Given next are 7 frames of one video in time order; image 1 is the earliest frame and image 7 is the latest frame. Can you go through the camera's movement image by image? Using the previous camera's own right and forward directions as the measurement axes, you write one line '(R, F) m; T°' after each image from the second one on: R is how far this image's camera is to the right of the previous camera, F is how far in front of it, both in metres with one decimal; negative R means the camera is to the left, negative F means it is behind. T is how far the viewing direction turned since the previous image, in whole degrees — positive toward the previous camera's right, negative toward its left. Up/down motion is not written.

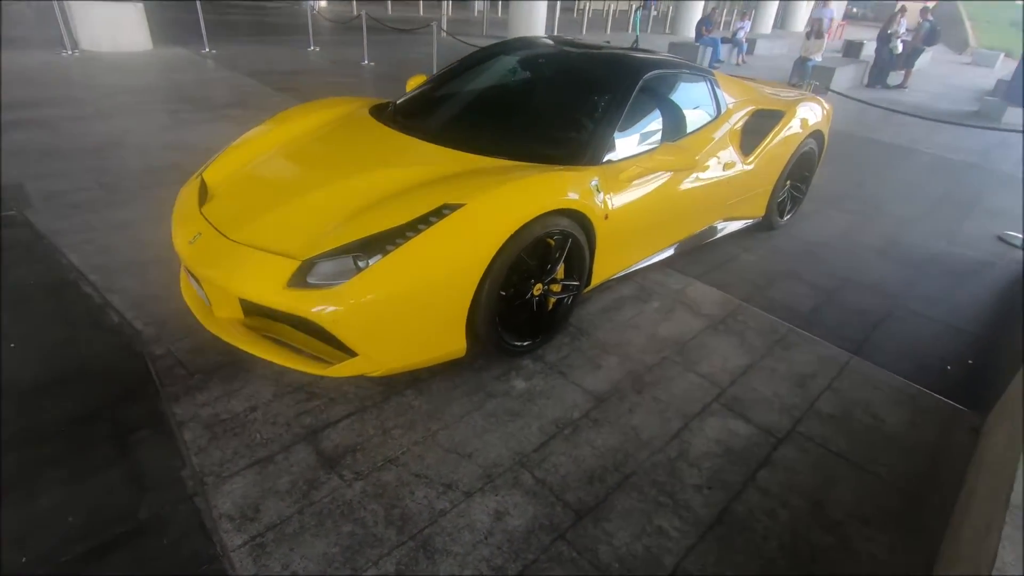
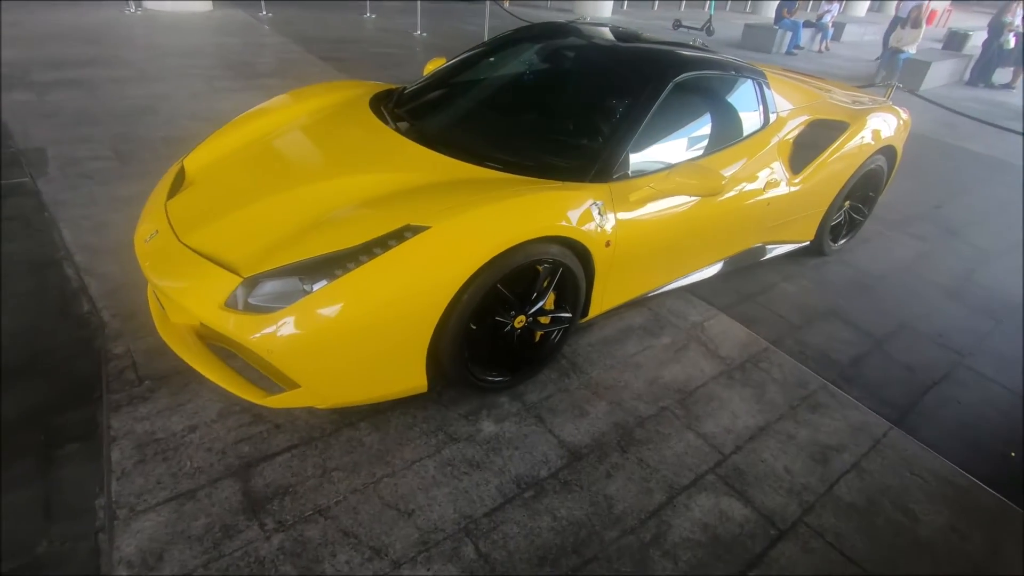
(+0.3, +0.3) m; -5°
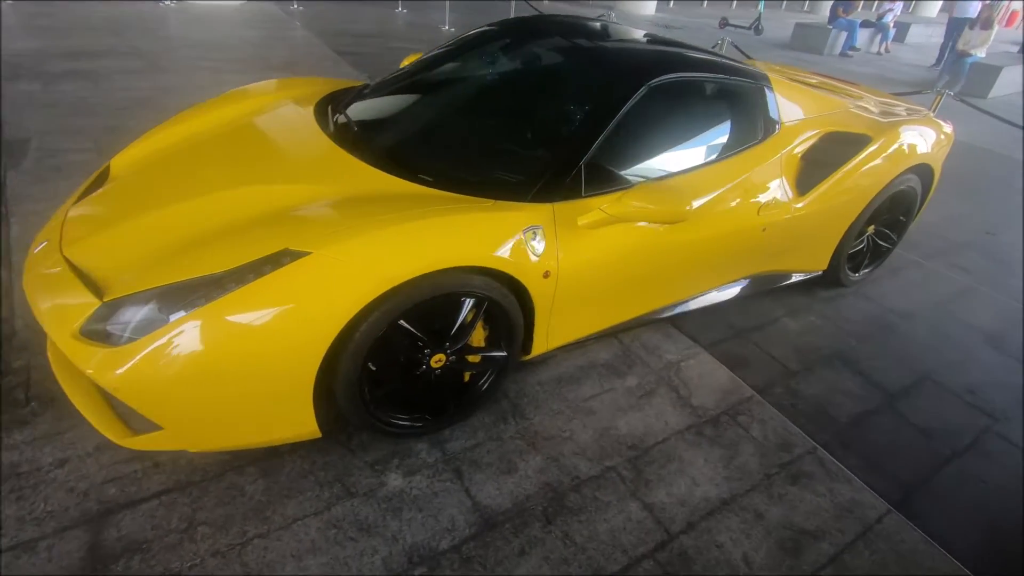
(+0.4, +0.3) m; -4°
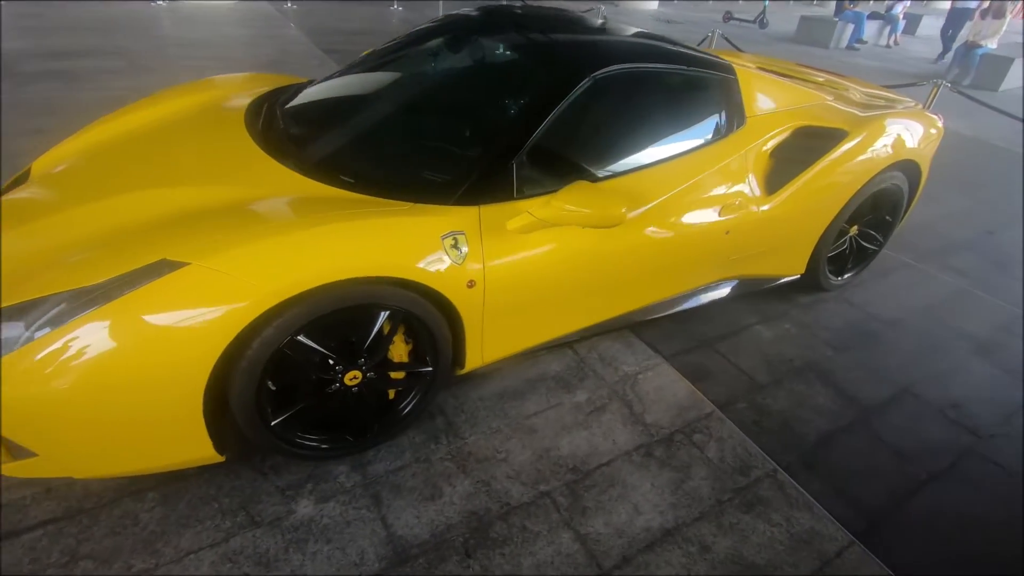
(+0.3, +0.2) m; -1°
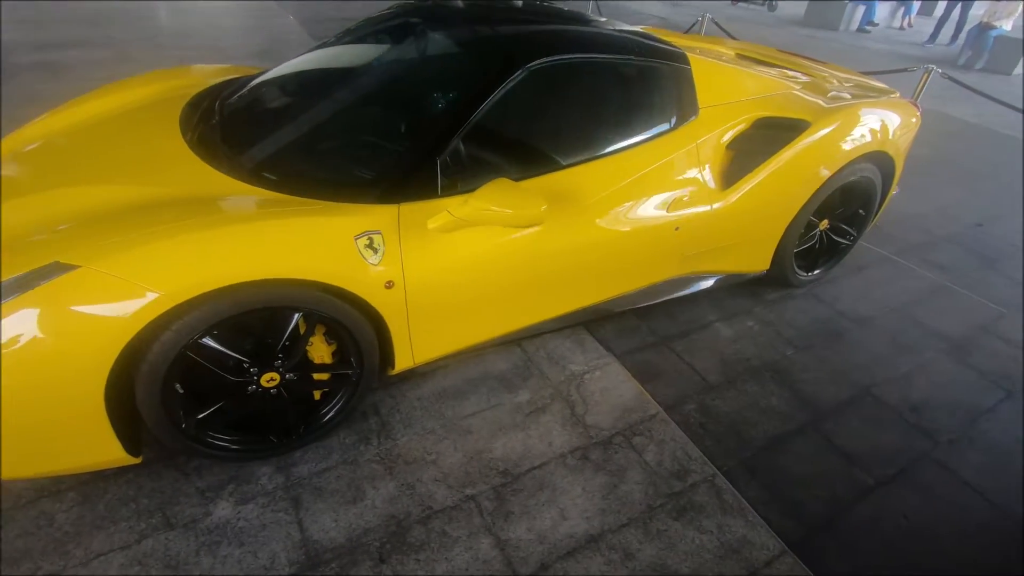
(+0.3, +0.1) m; -1°
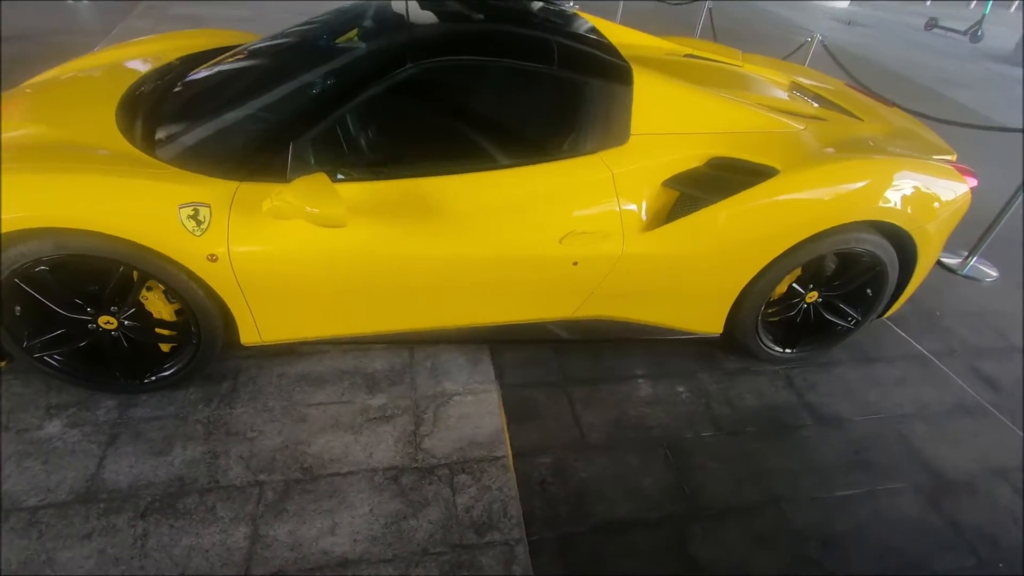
(+0.9, +0.2) m; -13°
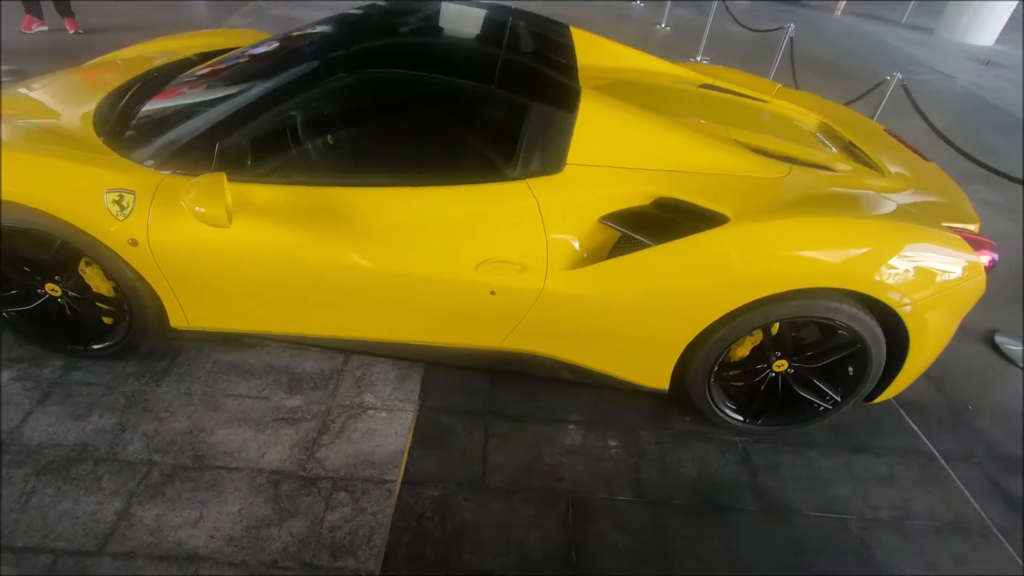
(+0.6, +0.1) m; -9°
